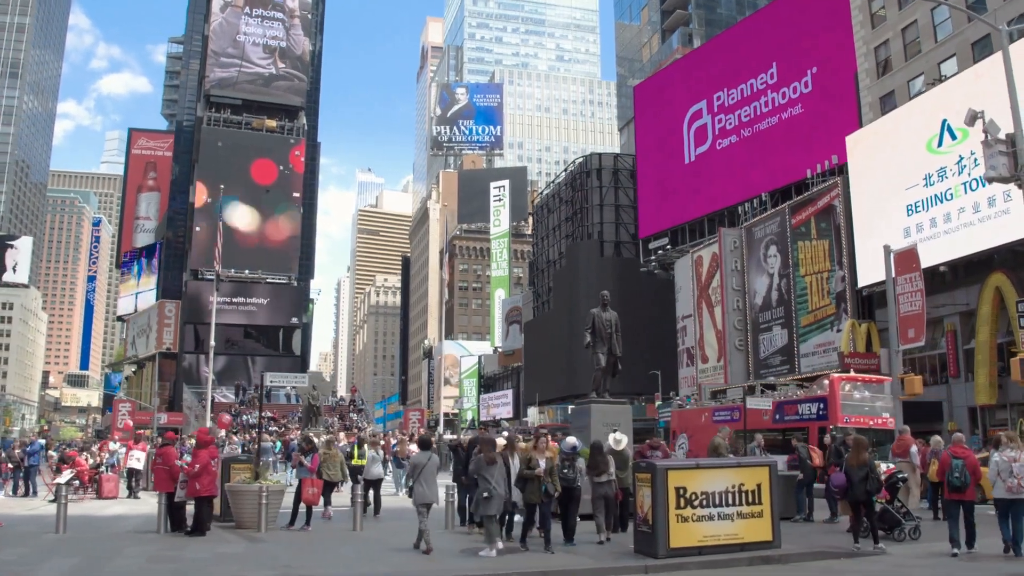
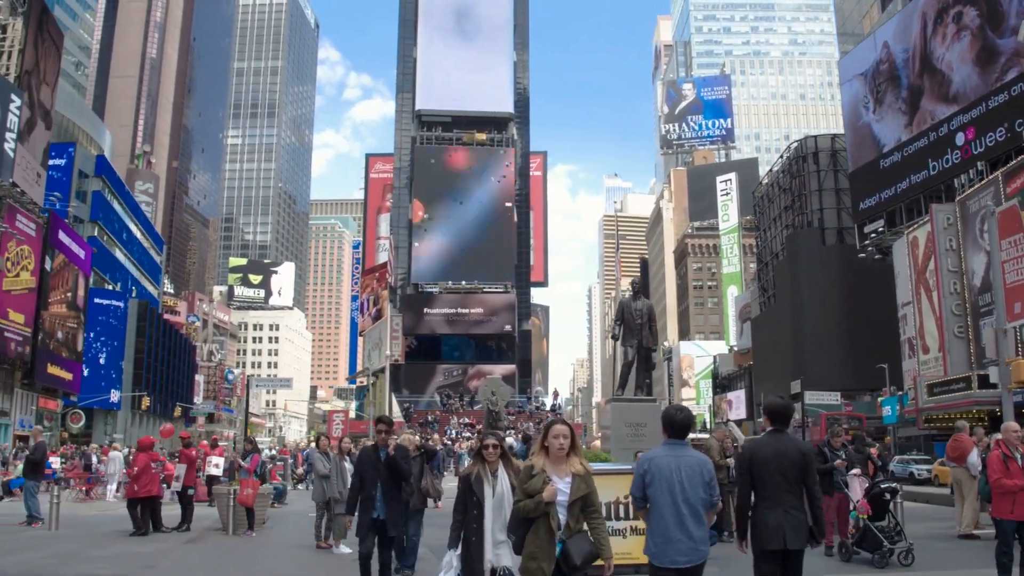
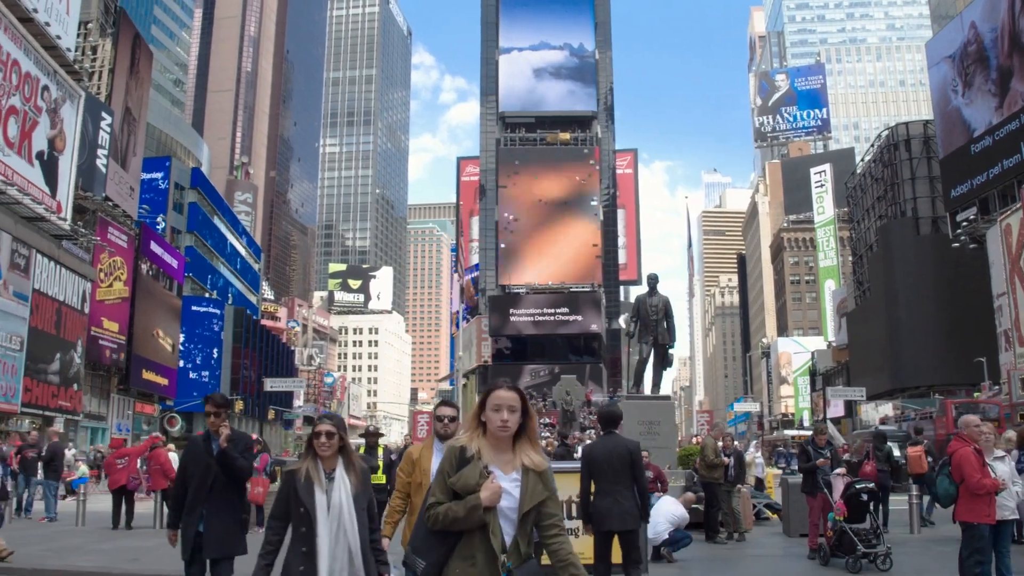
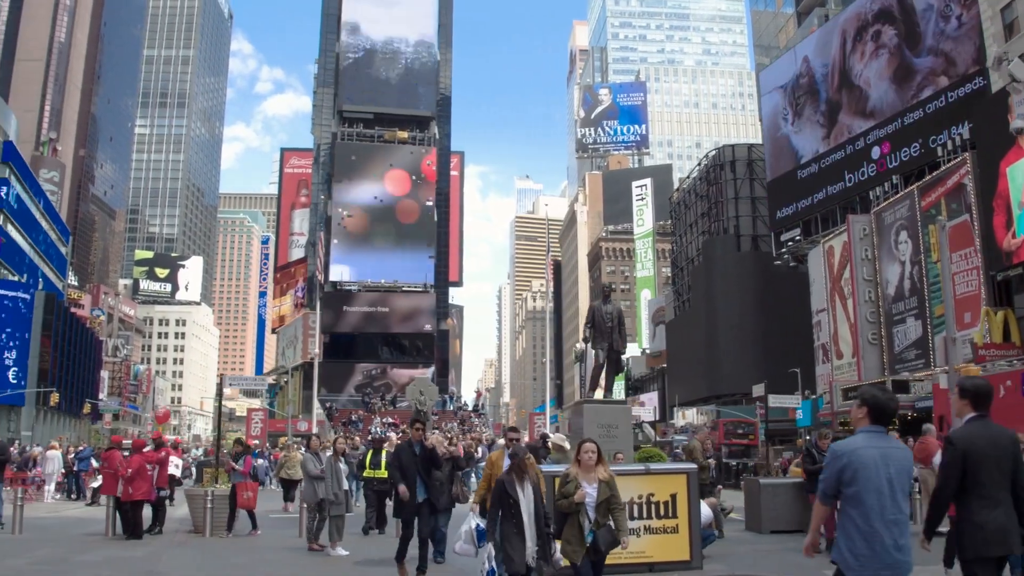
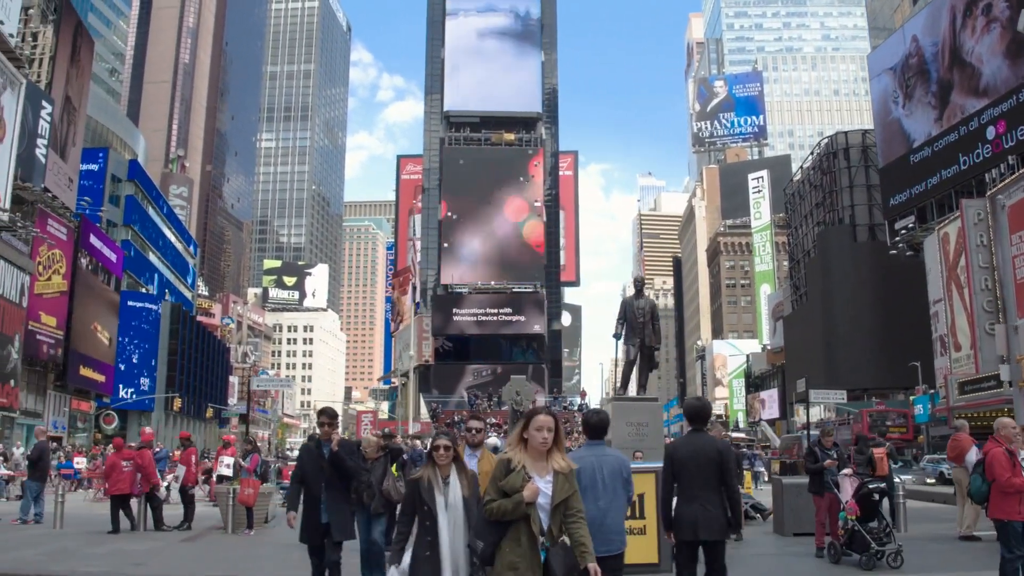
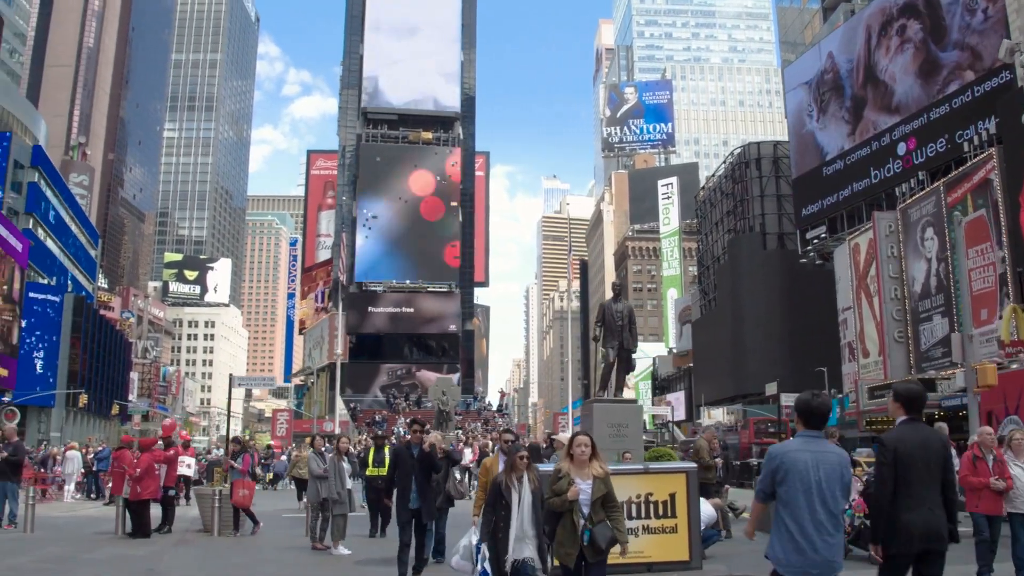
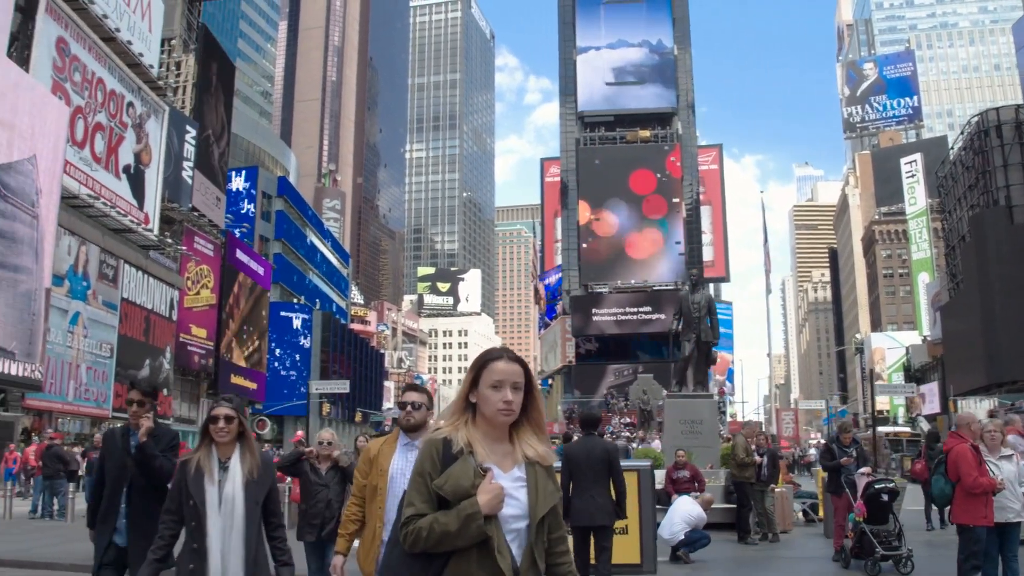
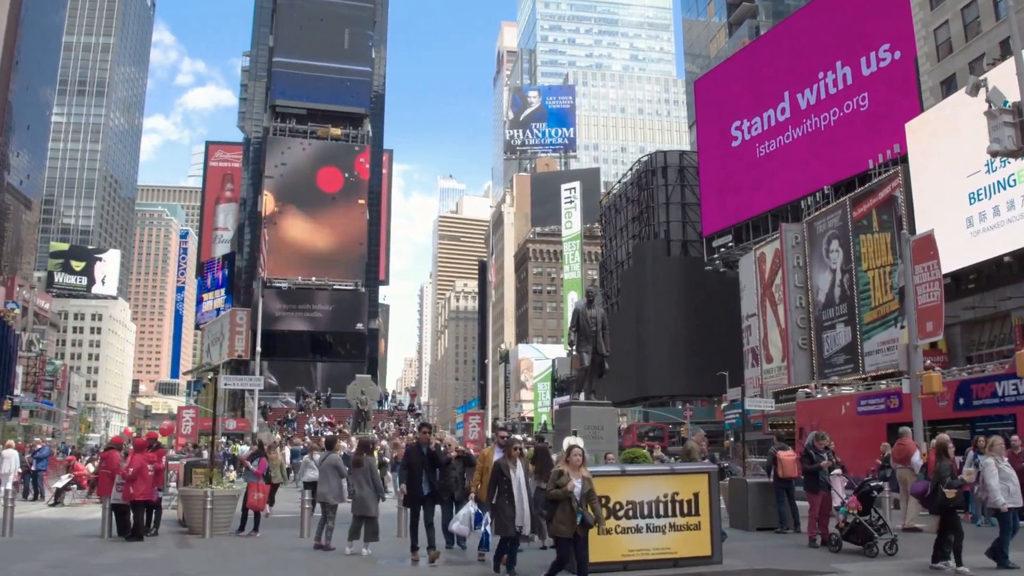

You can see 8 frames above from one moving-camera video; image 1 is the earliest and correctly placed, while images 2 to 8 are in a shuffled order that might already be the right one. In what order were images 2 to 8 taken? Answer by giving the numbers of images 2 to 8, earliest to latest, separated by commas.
8, 4, 6, 2, 5, 3, 7
